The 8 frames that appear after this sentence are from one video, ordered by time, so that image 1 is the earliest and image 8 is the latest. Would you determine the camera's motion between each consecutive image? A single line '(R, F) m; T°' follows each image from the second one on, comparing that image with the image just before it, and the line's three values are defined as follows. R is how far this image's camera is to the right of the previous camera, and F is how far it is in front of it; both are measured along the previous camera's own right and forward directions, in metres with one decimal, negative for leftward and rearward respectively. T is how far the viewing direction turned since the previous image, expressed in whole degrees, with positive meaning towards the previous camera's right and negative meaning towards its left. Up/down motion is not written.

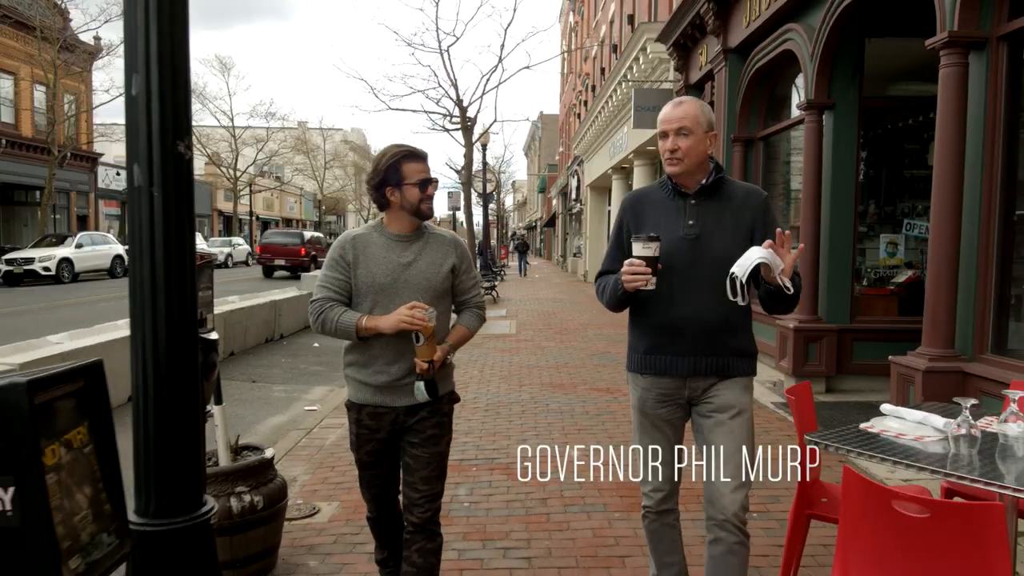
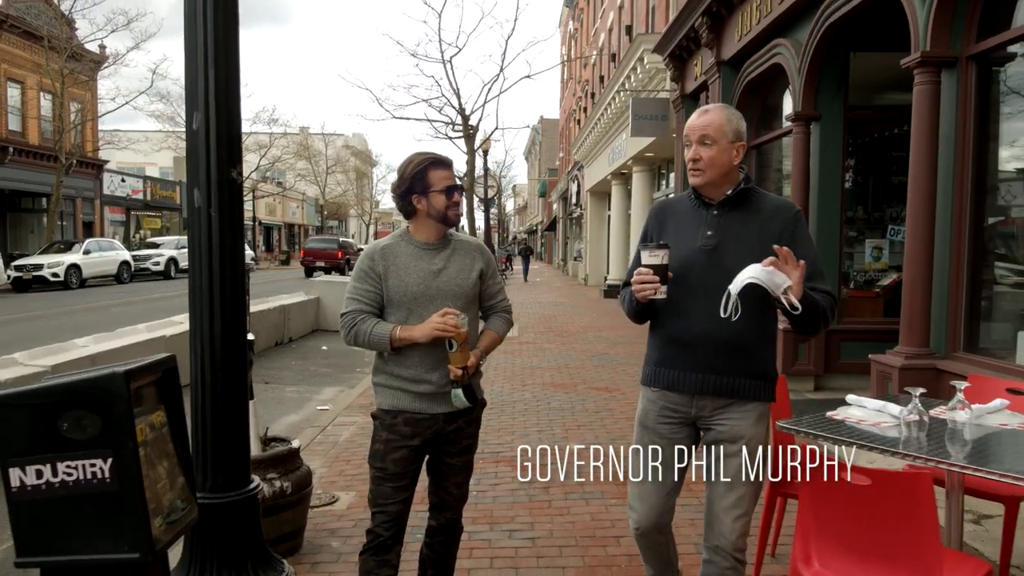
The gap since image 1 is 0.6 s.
(0.0, -0.3) m; 0°
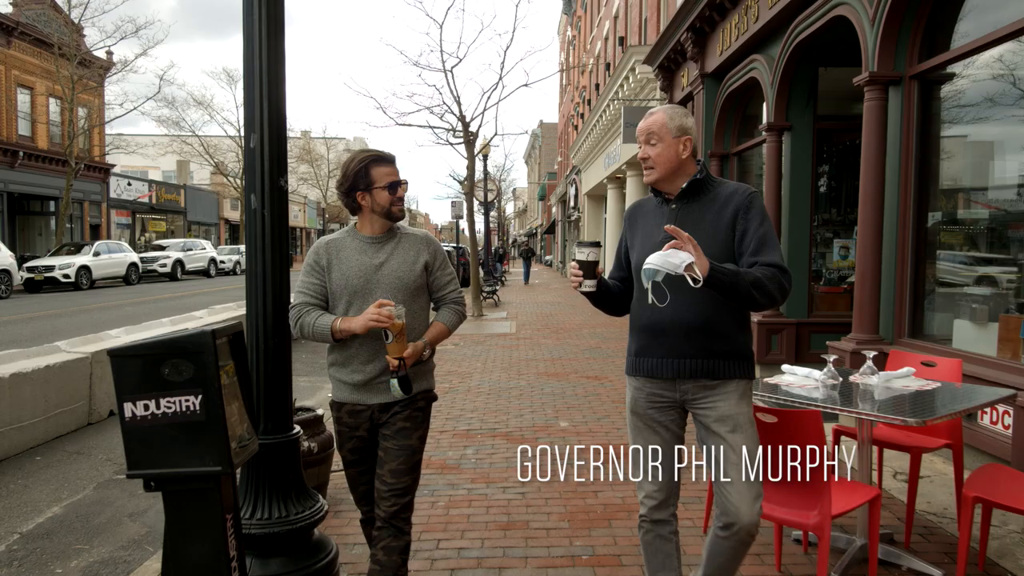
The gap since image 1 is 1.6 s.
(0.0, -0.7) m; 0°
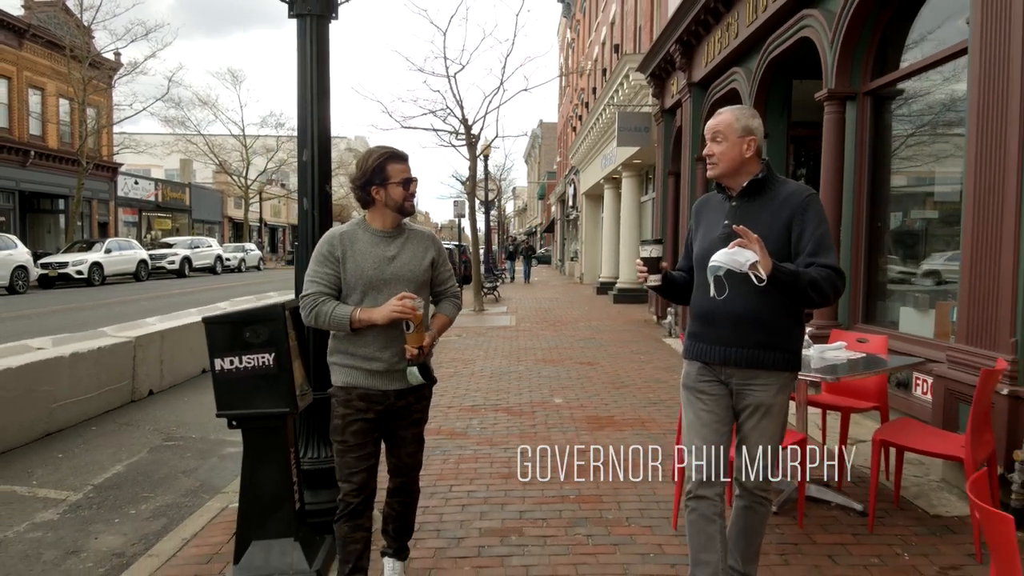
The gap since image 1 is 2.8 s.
(0.0, -0.8) m; 0°
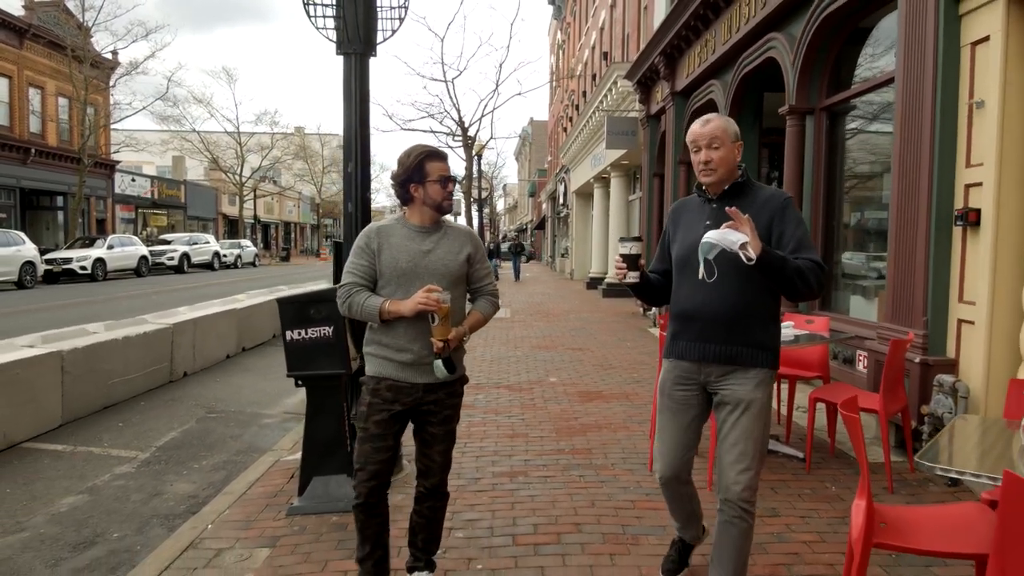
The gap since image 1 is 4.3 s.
(-0.1, -0.9) m; +1°
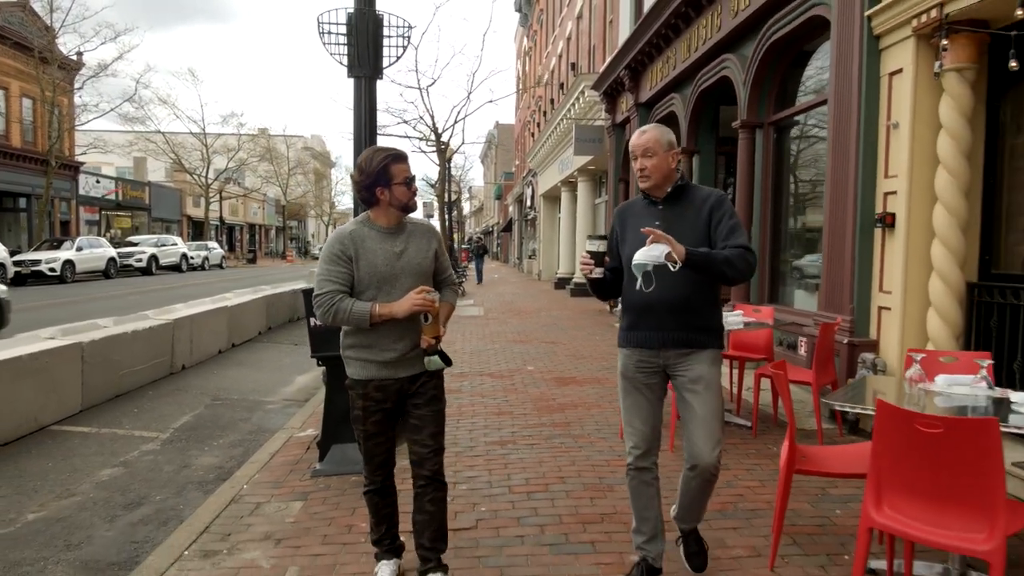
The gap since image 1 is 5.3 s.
(-0.2, -0.7) m; +3°
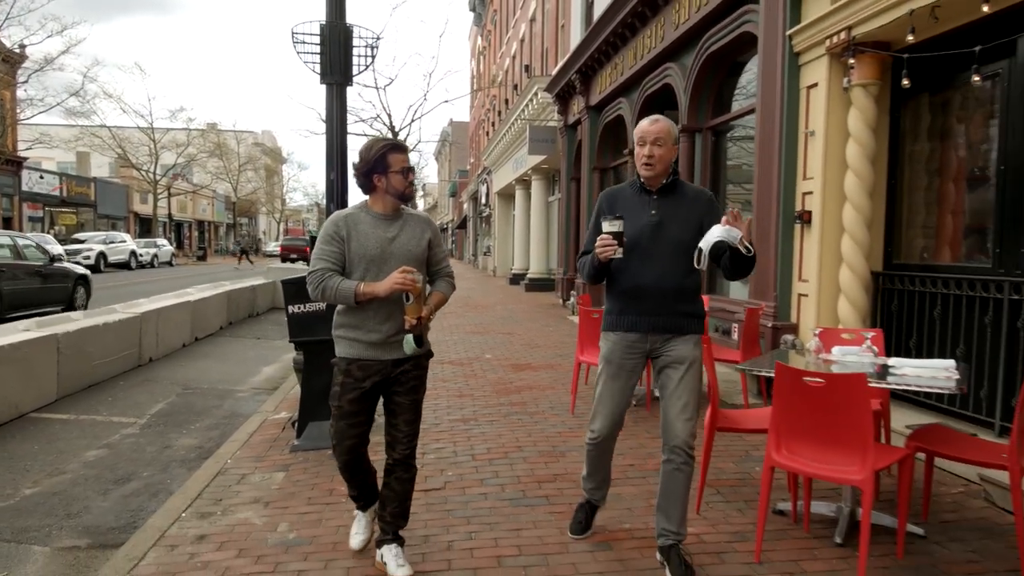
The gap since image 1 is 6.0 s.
(-0.1, -0.6) m; +4°
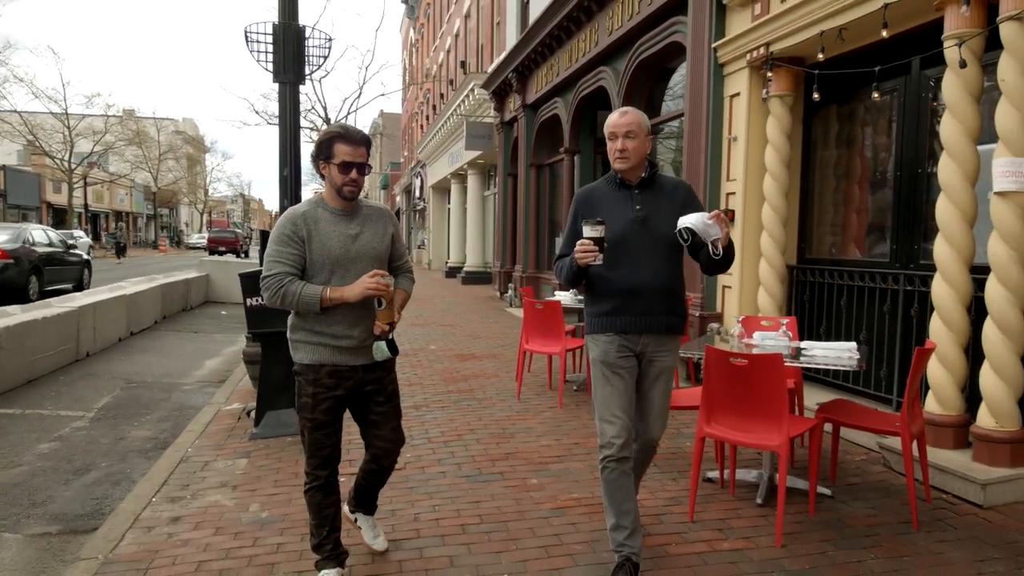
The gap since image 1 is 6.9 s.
(-0.2, -0.4) m; +6°
